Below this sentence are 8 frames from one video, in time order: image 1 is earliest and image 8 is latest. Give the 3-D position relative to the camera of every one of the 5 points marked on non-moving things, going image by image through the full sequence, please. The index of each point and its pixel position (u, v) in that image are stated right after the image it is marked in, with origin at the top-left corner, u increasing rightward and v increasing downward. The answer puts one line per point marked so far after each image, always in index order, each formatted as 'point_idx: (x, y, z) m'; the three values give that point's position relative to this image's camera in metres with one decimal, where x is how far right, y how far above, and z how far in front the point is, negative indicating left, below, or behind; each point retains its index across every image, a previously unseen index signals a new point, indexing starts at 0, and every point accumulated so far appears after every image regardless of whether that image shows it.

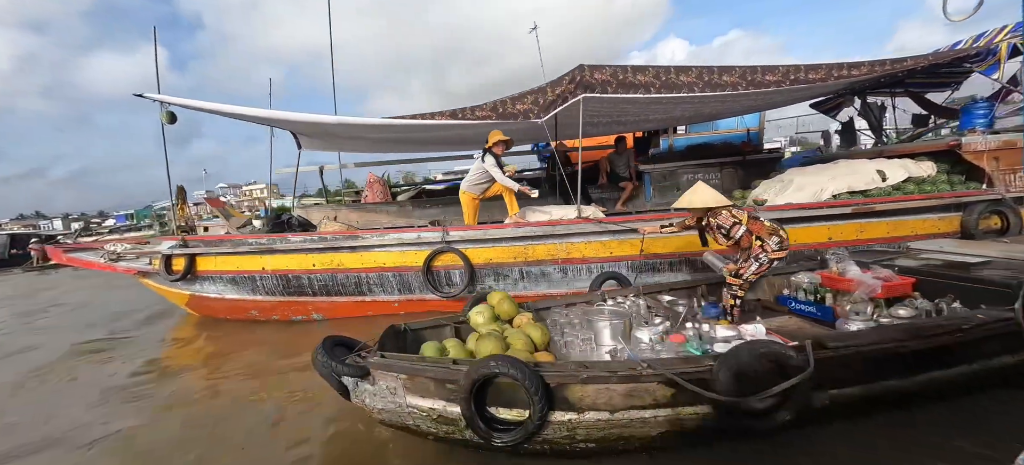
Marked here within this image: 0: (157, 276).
0: (-3.6, -0.5, +4.4) m
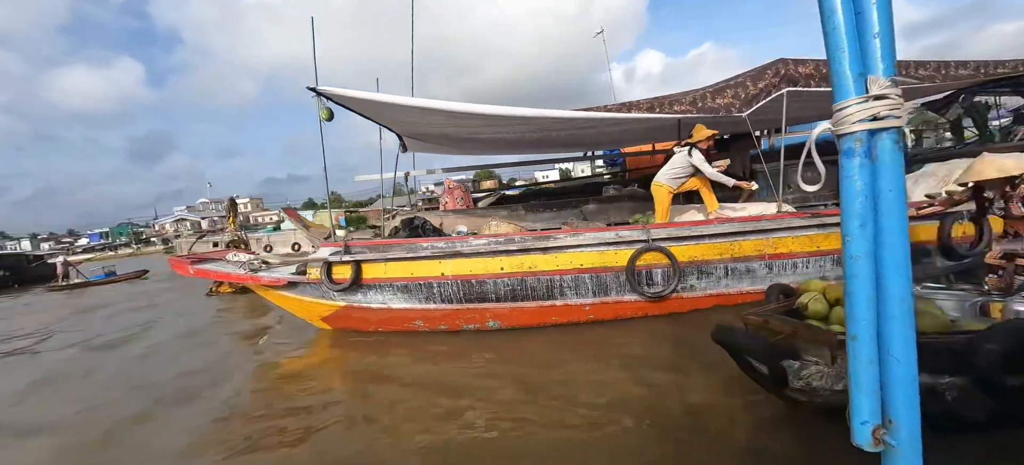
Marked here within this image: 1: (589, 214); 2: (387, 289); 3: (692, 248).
0: (-1.9, -0.5, +4.1) m
1: (+1.1, +0.3, +6.2) m
2: (-1.1, -0.5, +3.9) m
3: (+1.5, -0.1, +3.7) m
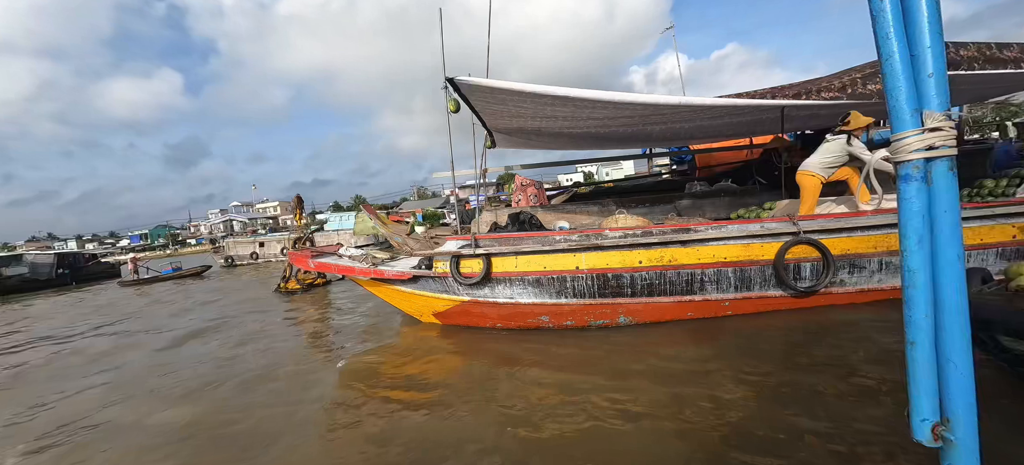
0: (-0.7, -0.4, +4.1) m
1: (+2.3, +0.3, +6.1) m
2: (0.0, -0.4, +3.8) m
3: (+2.7, -0.1, +3.5) m
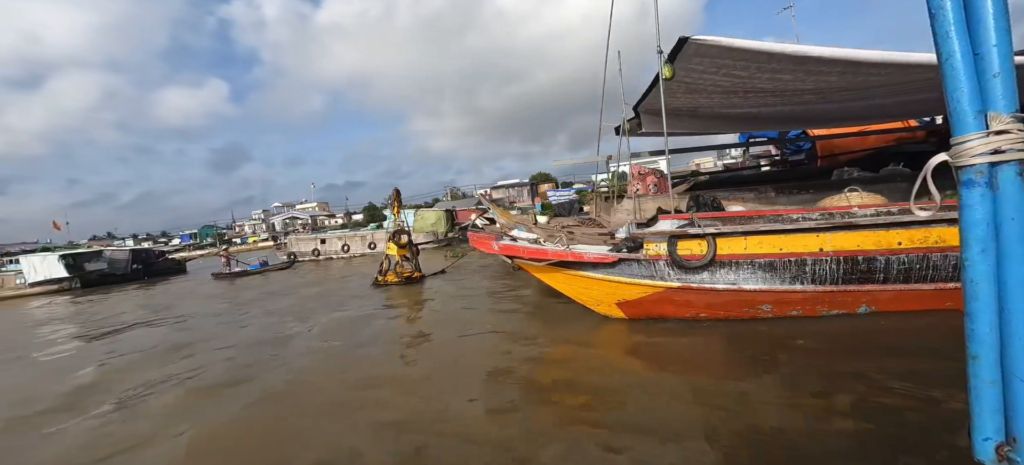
0: (+1.1, -0.3, +3.7) m
1: (+4.3, +0.5, +5.5) m
2: (+1.8, -0.3, +3.5) m
3: (+4.4, +0.1, +3.0) m
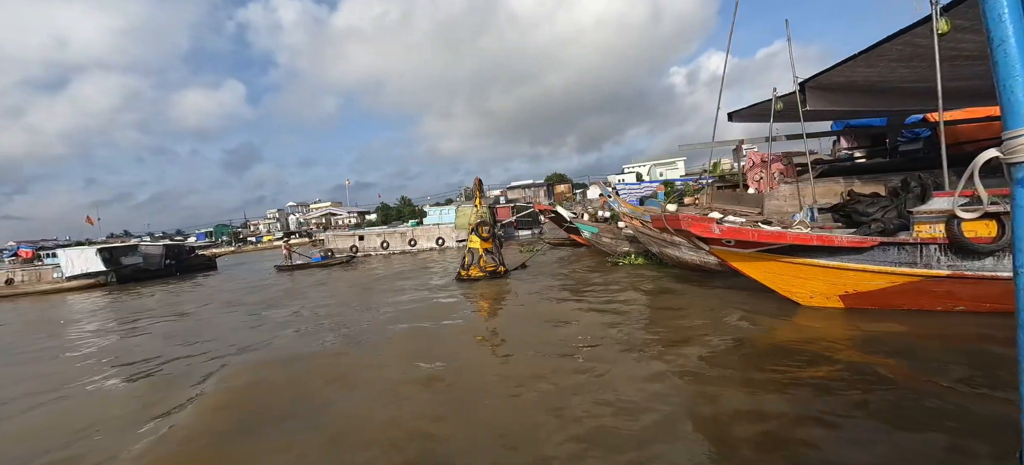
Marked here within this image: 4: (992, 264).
0: (+2.8, -0.1, +3.3) m
1: (+6.0, +0.6, +5.0) m
2: (+3.5, -0.1, +3.0) m
3: (+6.1, +0.2, +2.4) m
4: (+3.3, -0.2, +3.1) m
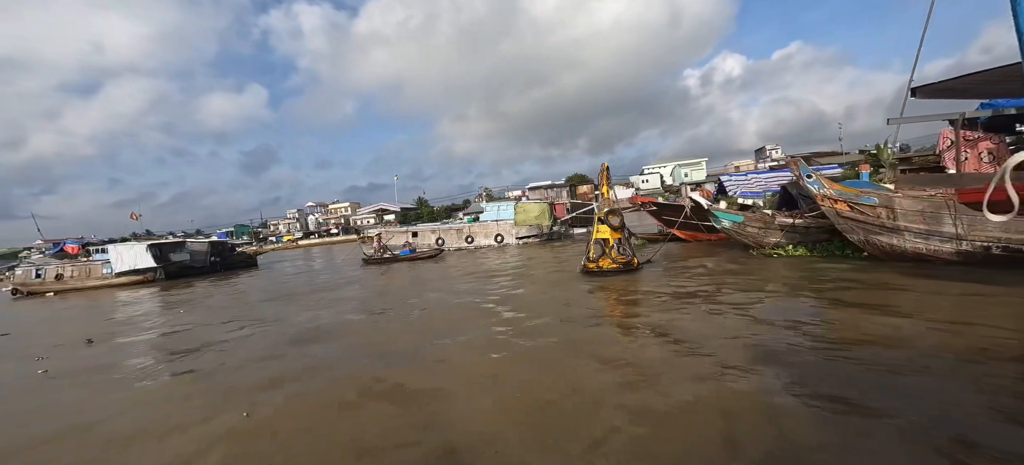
0: (+5.2, +0.1, +2.5) m
1: (+8.5, +0.8, +4.2) m
2: (+5.9, +0.1, +2.2) m
3: (+8.5, +0.4, +1.6) m
4: (+5.7, 0.0, +2.3) m
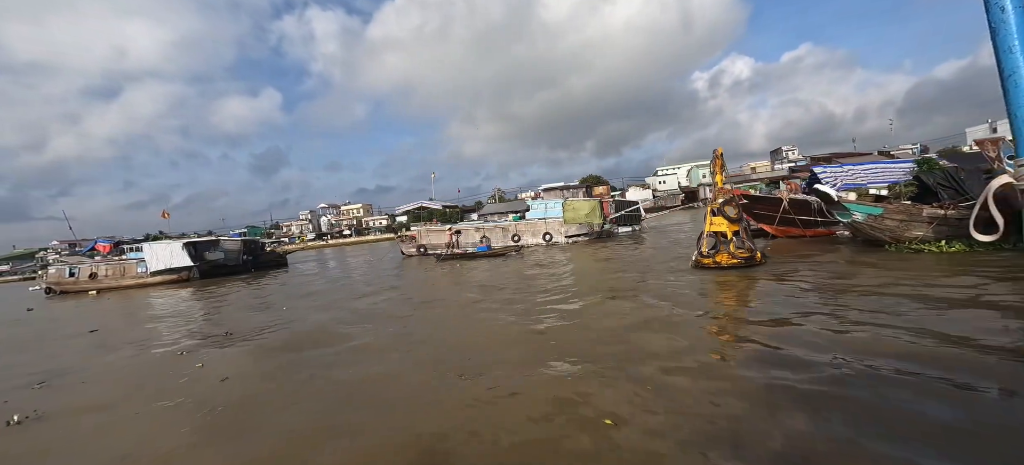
0: (+7.2, +0.2, +1.9) m
1: (+10.5, +0.9, +3.5) m
2: (+7.9, +0.2, +1.6) m
3: (+10.4, +0.6, +0.9) m
4: (+7.6, +0.1, +1.7) m
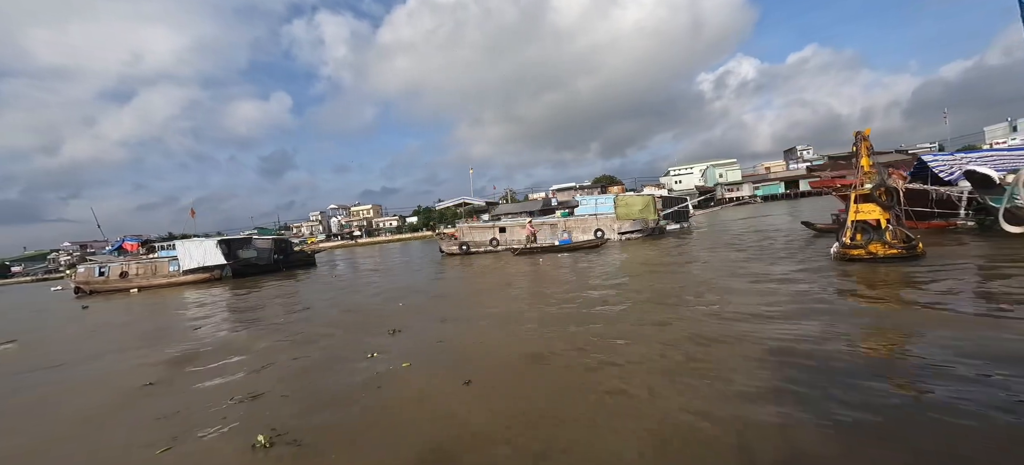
0: (+9.2, +0.5, +1.2) m
1: (+12.5, +1.1, +2.8) m
2: (+9.9, +0.5, +0.9) m
3: (+12.5, +0.8, +0.2) m
4: (+9.7, +0.4, +1.0) m
